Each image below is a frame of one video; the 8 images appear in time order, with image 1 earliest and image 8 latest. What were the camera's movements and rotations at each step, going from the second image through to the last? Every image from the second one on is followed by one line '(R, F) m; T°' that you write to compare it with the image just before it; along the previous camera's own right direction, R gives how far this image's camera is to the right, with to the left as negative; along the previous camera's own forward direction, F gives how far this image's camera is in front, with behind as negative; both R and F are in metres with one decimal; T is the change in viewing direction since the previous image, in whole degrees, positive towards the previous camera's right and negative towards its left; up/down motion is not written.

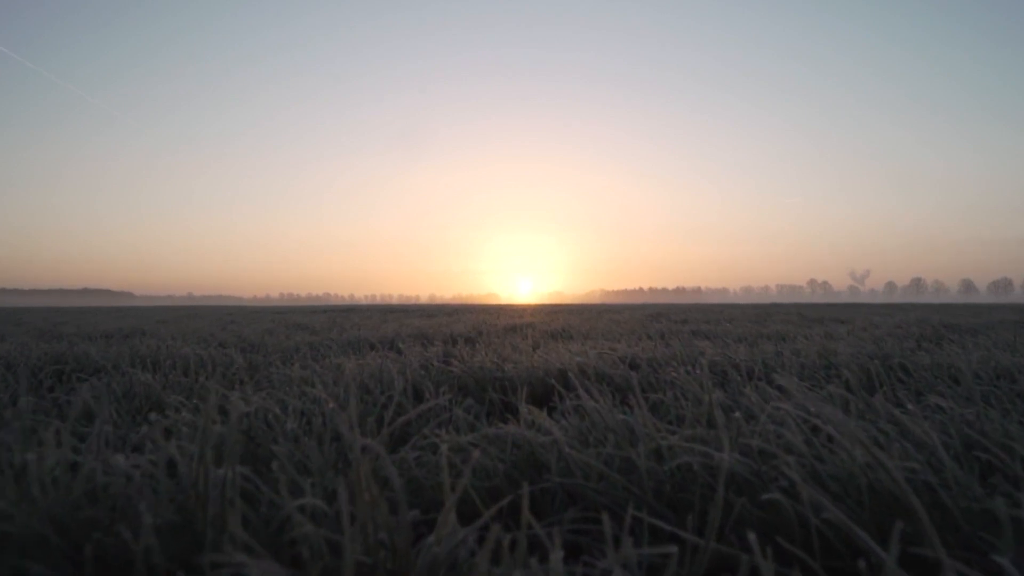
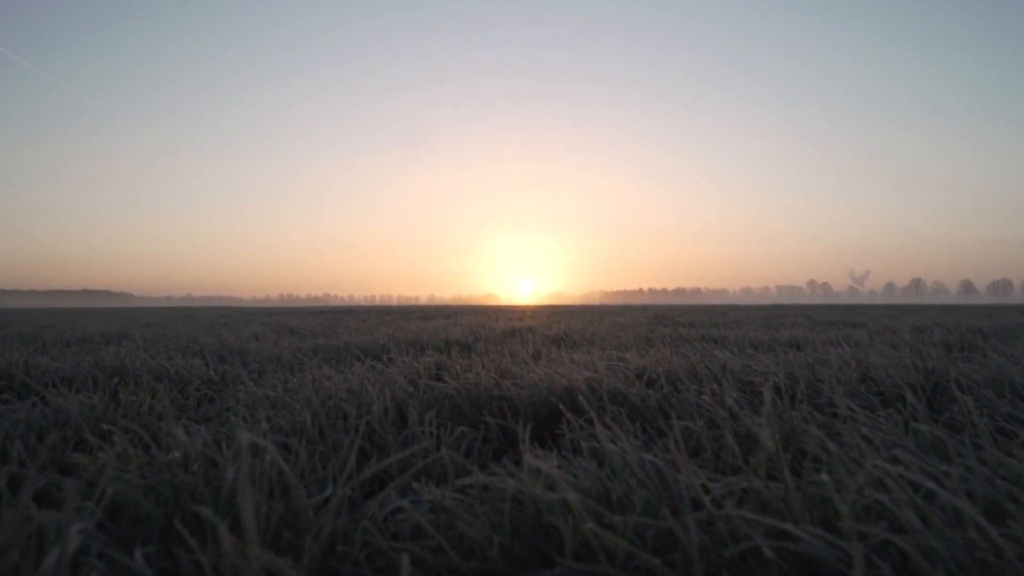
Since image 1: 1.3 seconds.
(0.0, +0.4) m; 0°
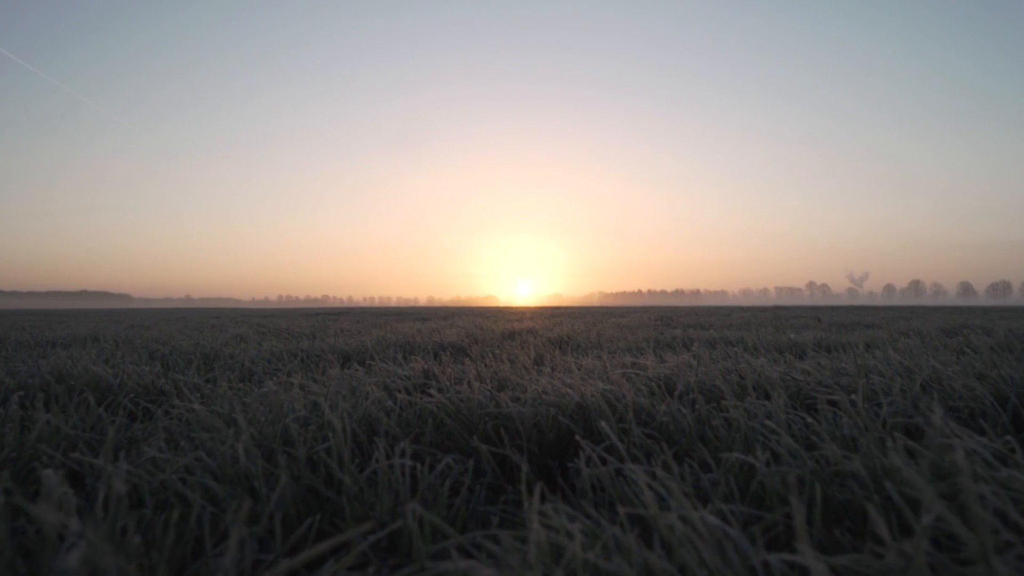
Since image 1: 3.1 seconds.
(0.0, +0.5) m; 0°
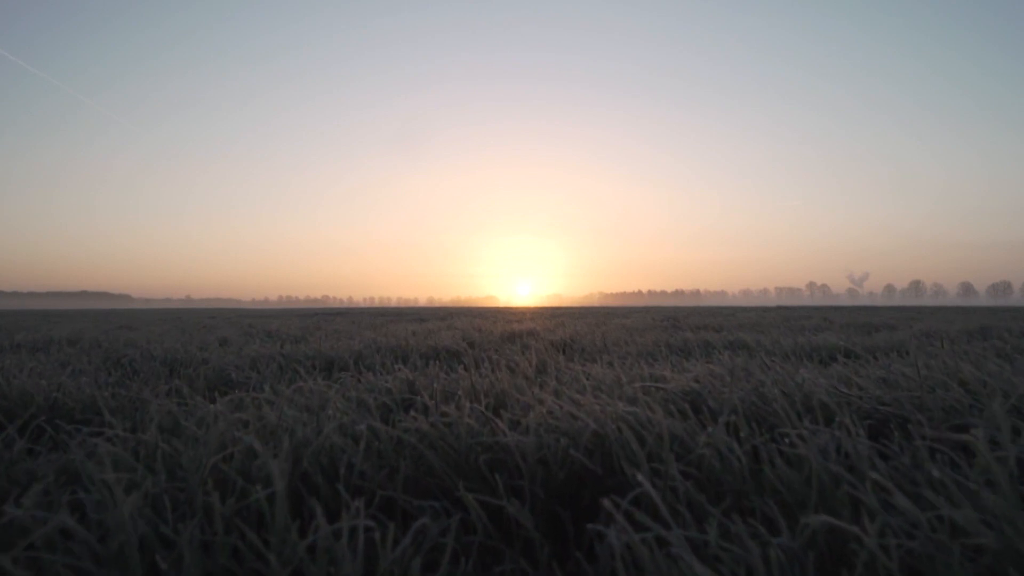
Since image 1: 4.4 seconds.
(0.0, +0.5) m; 0°
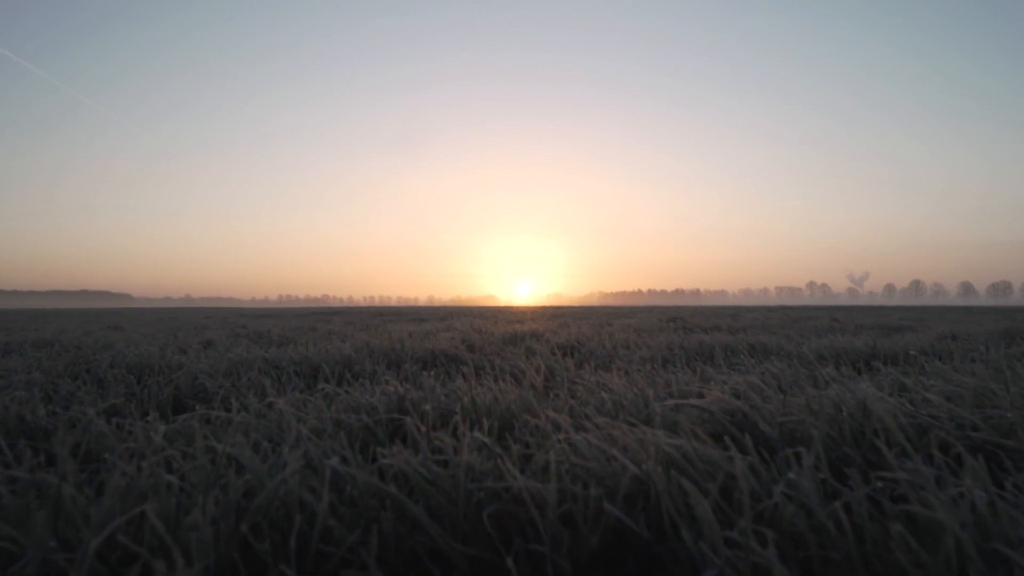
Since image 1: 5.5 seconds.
(0.0, +0.4) m; 0°
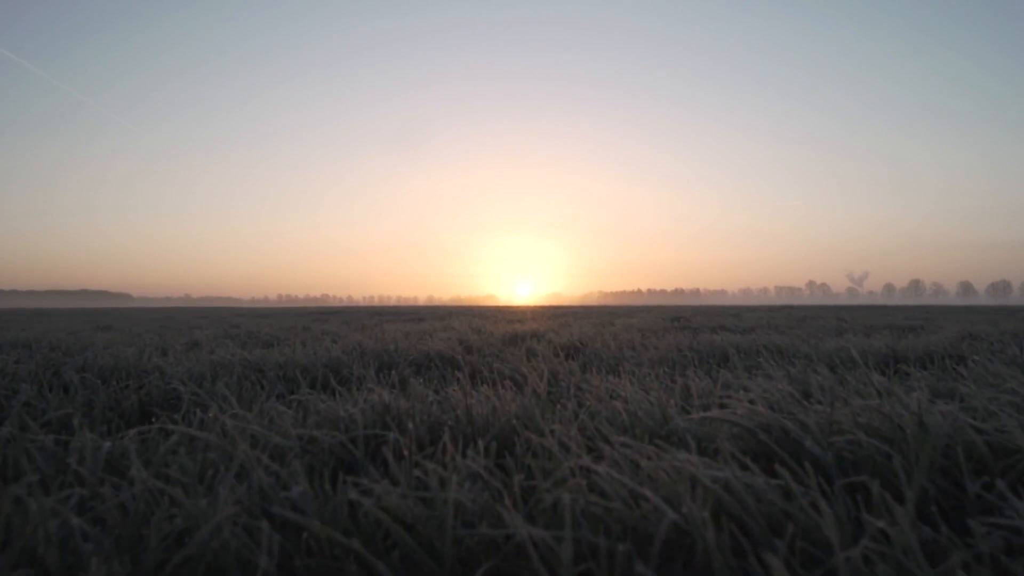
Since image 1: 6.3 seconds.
(0.0, +0.3) m; 0°
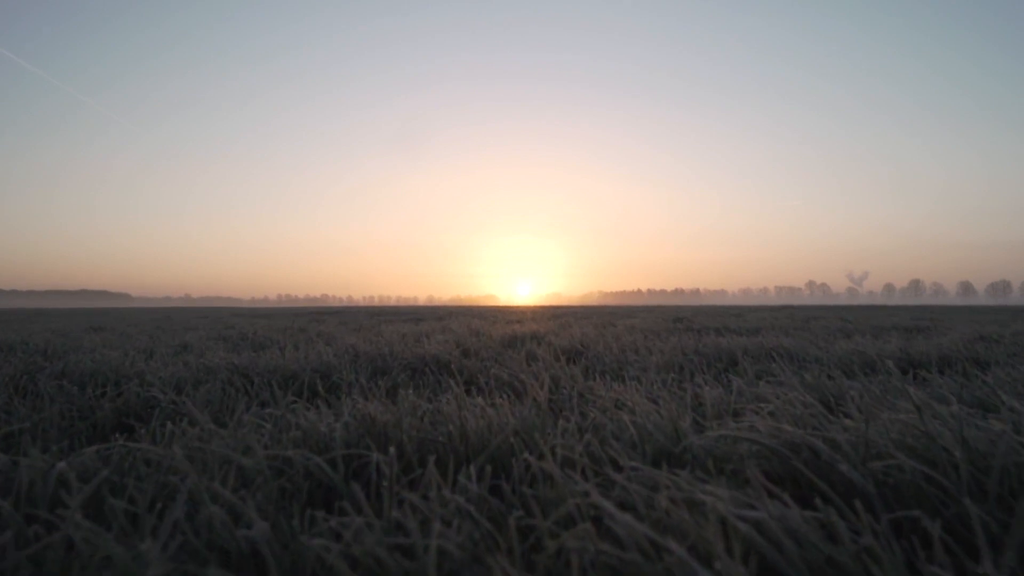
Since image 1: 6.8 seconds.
(0.0, +0.2) m; 0°
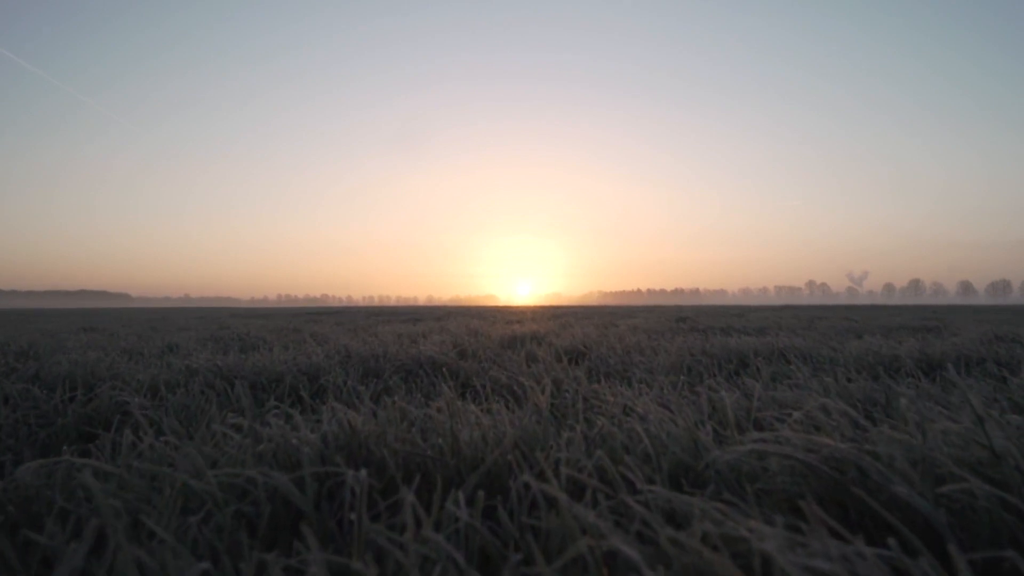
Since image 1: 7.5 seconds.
(0.0, +0.2) m; 0°
